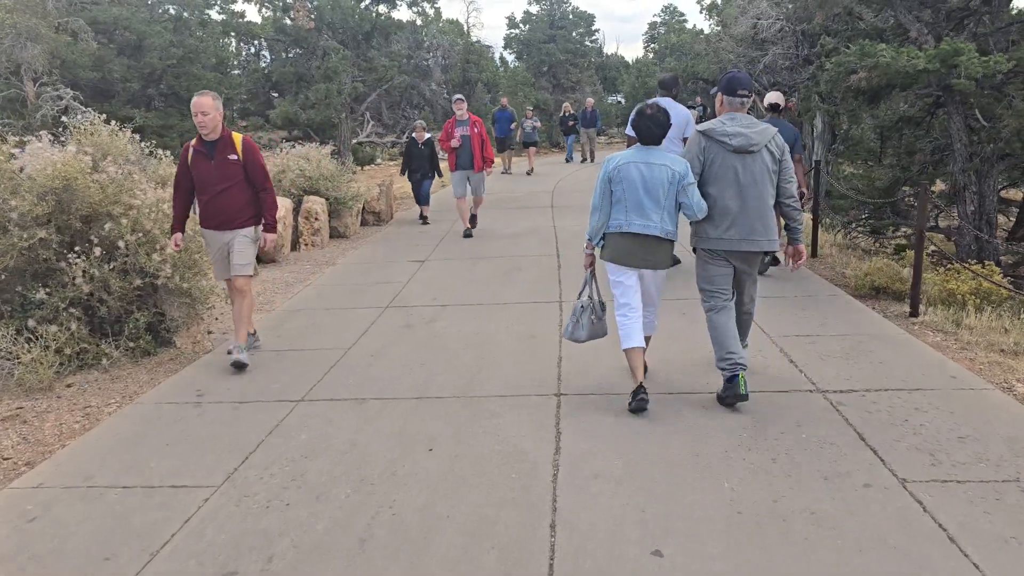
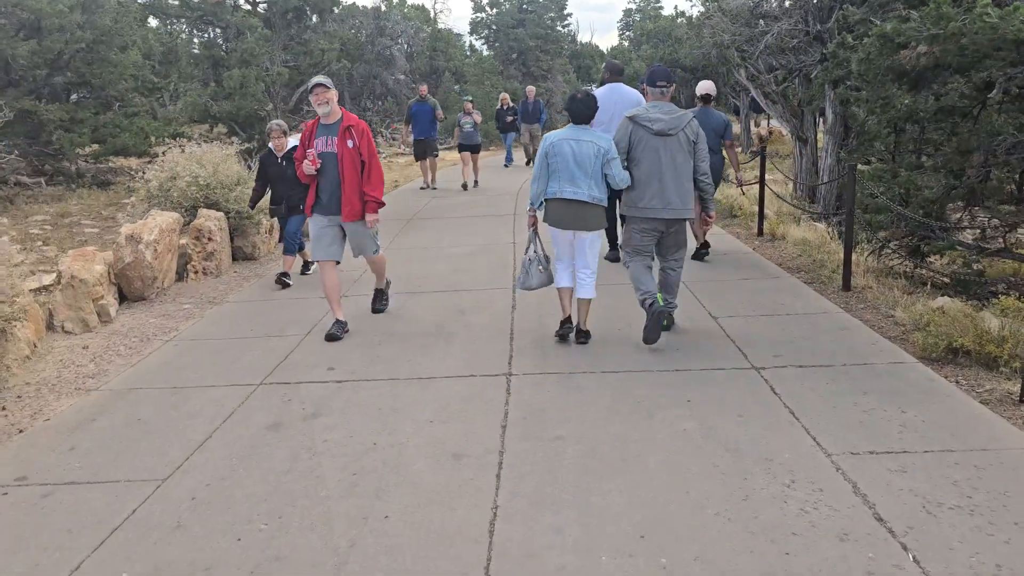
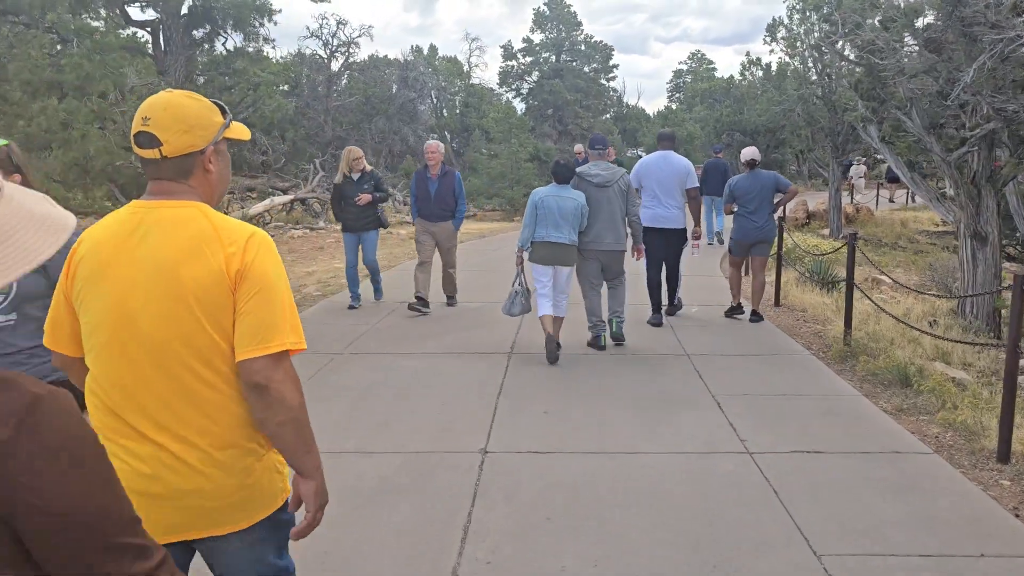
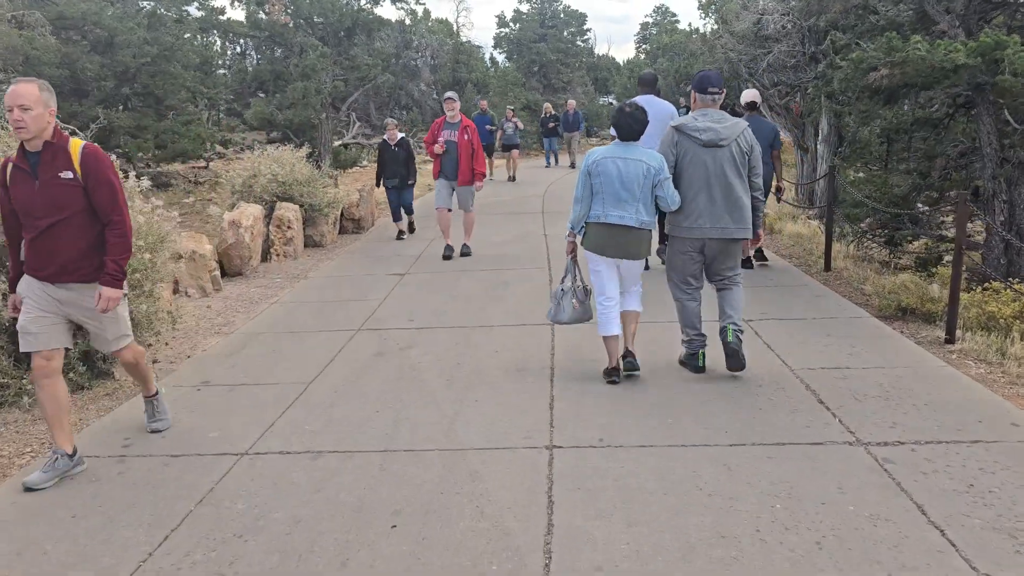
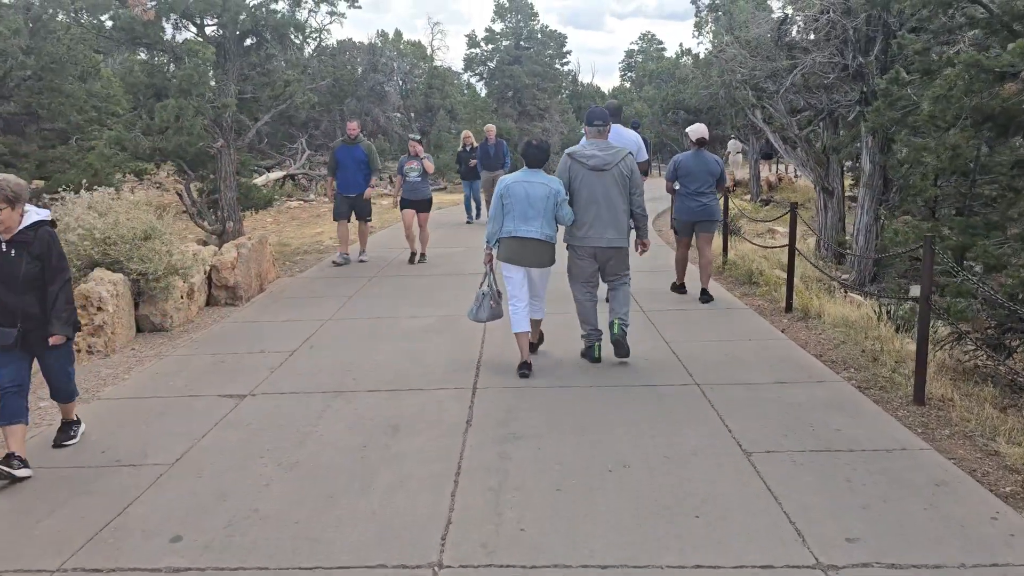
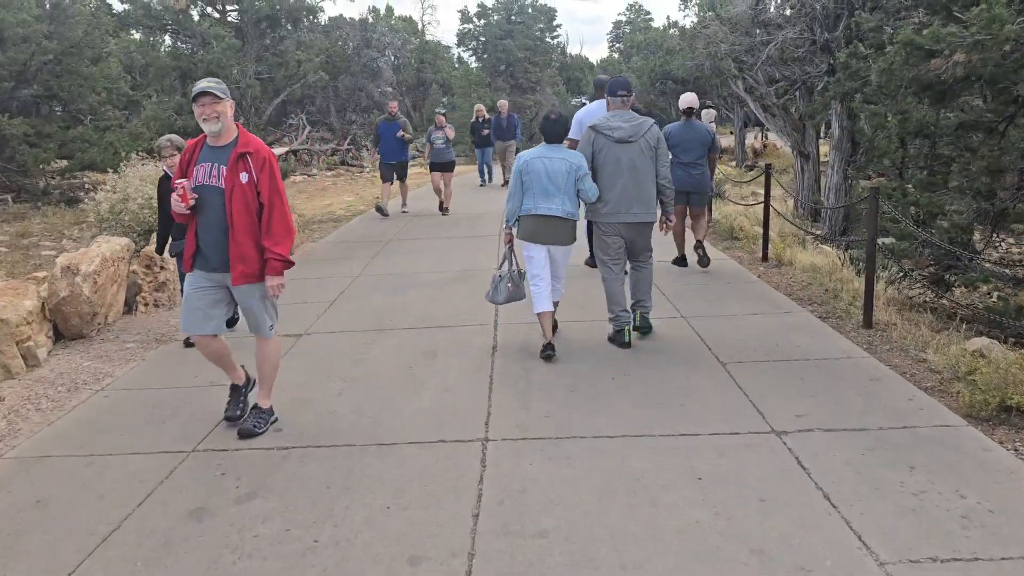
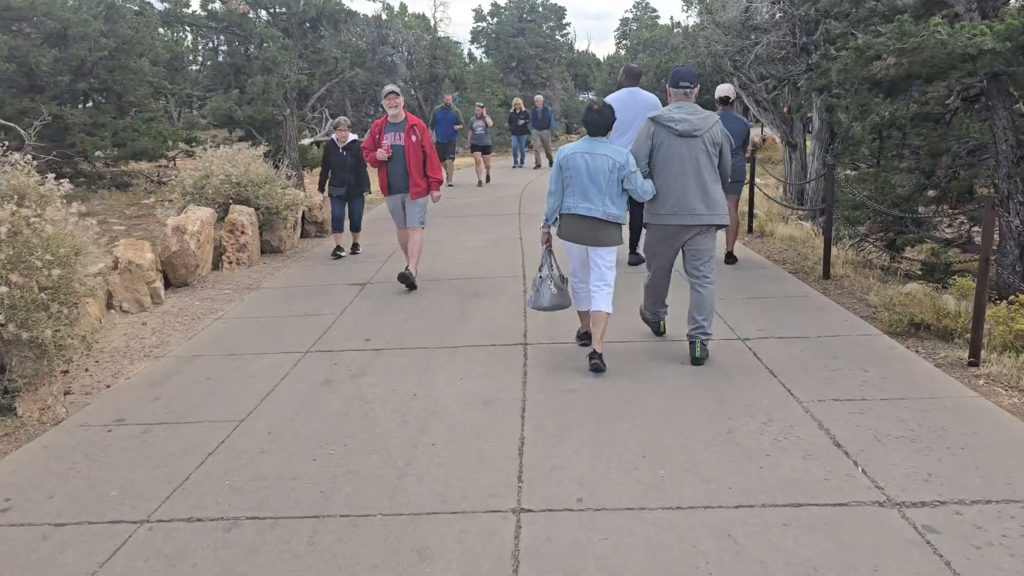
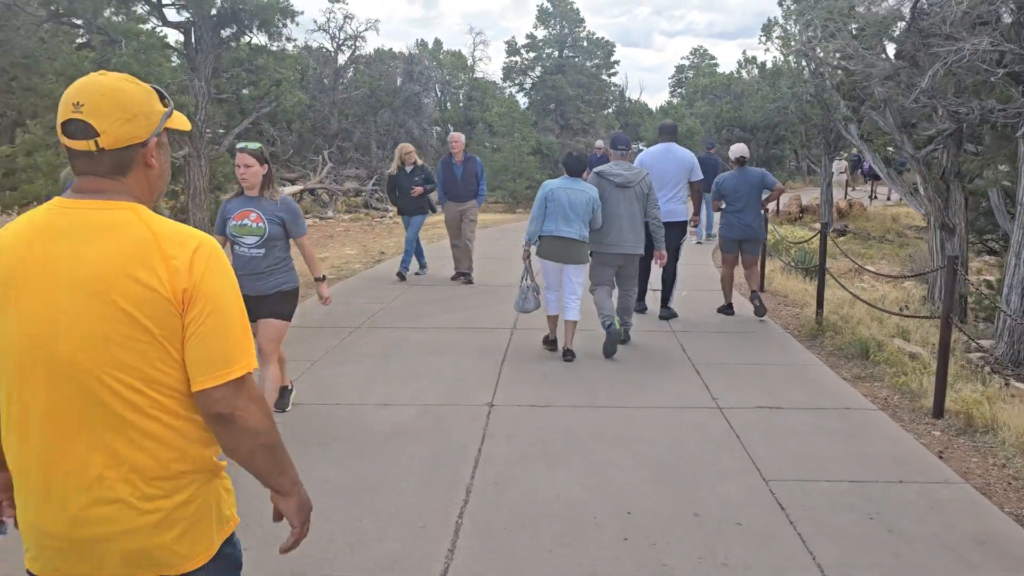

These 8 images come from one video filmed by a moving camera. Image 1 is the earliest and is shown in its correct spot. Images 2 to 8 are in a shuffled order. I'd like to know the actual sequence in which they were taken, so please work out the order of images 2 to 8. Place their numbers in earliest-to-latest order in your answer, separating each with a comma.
4, 7, 2, 6, 5, 8, 3
